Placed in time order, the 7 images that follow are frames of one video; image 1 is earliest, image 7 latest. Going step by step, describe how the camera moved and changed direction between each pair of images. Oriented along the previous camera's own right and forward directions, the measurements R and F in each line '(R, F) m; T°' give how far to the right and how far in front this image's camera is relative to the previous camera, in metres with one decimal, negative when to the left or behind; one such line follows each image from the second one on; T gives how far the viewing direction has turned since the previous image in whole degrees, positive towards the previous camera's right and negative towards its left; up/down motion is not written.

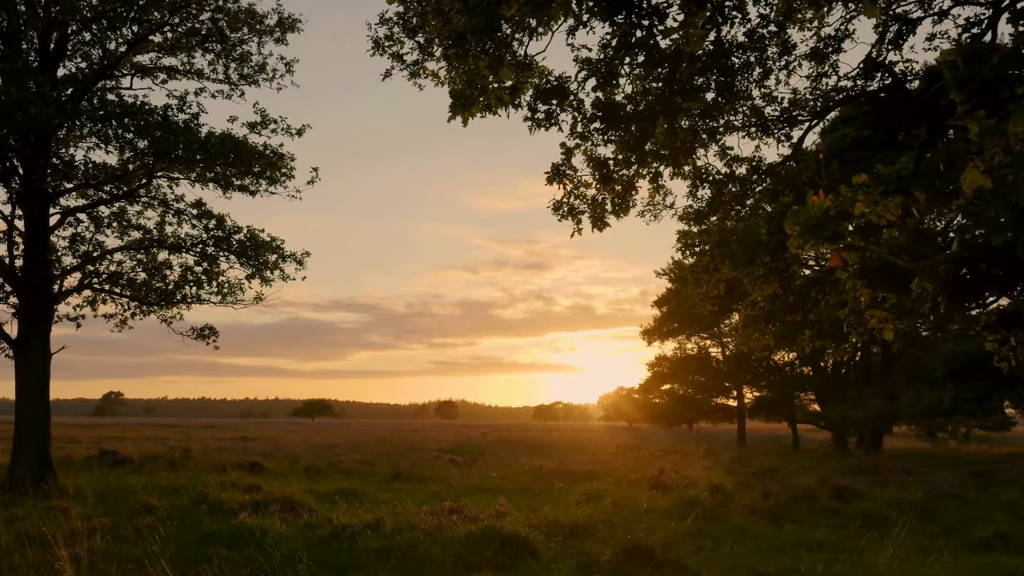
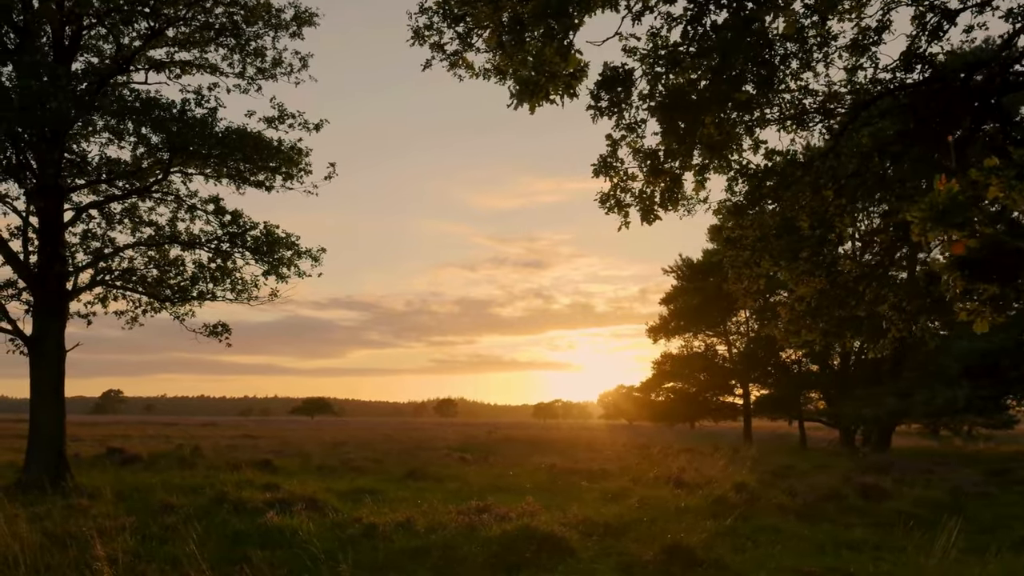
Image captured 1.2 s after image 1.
(-0.5, +0.2) m; 0°
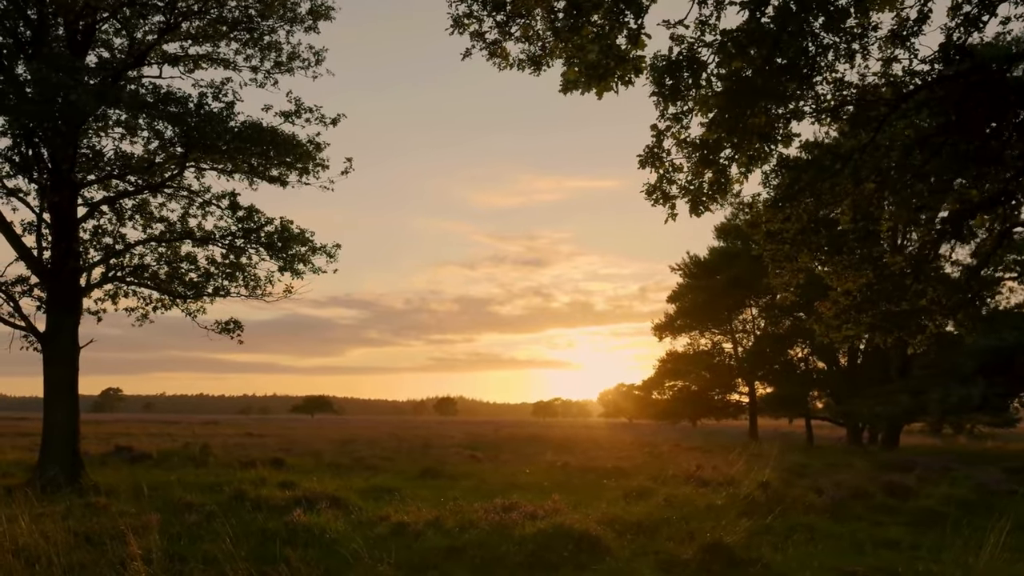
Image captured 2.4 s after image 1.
(-0.4, +0.2) m; 0°
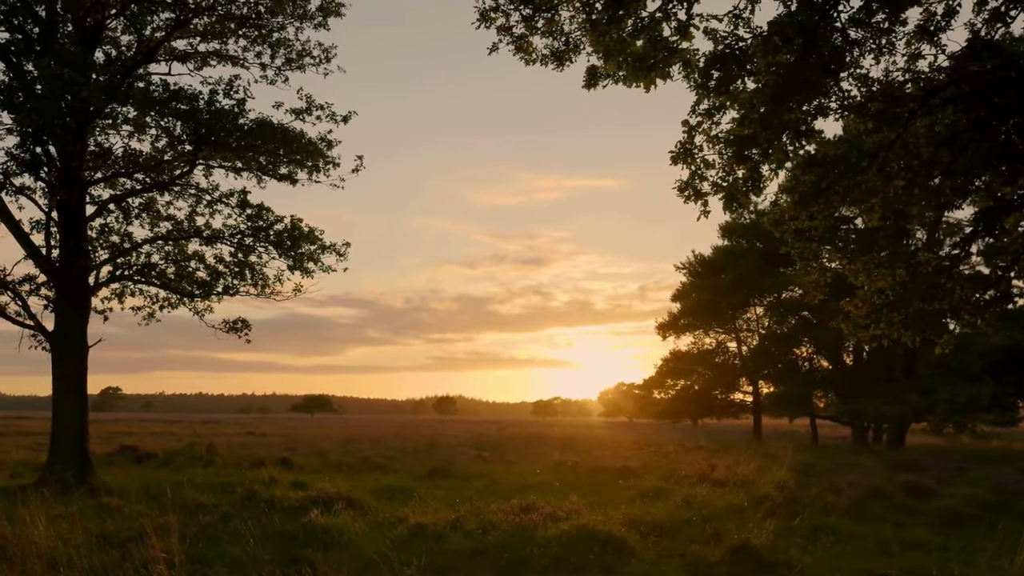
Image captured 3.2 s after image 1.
(-0.3, +0.1) m; 0°
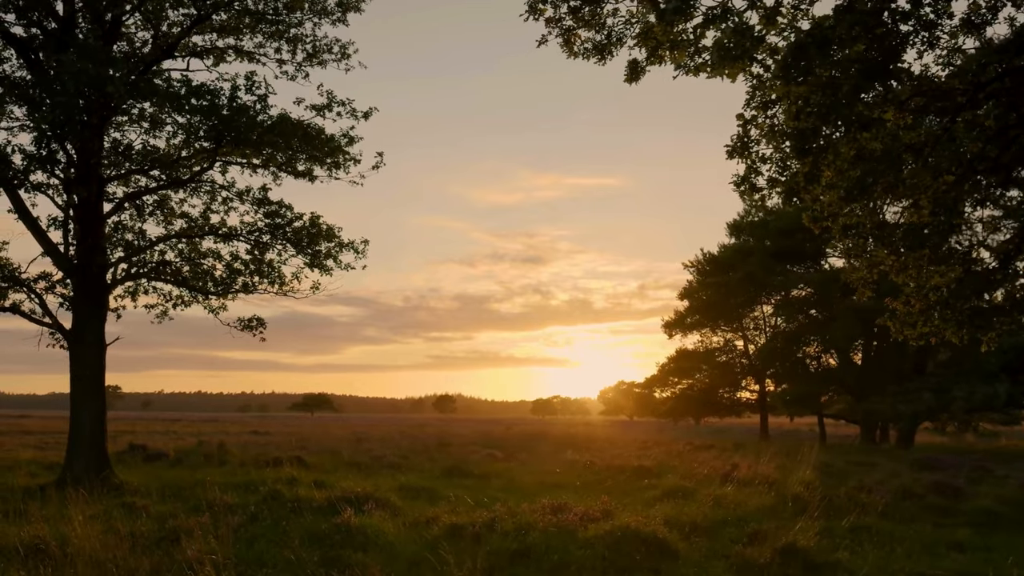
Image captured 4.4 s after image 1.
(-0.5, +0.1) m; 0°
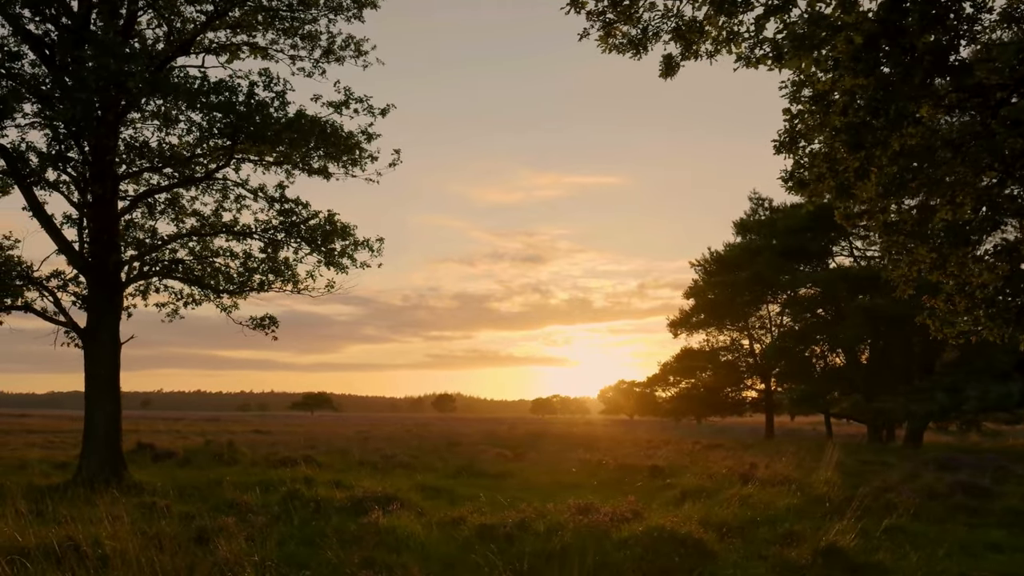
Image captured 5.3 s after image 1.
(-0.4, +0.1) m; 0°
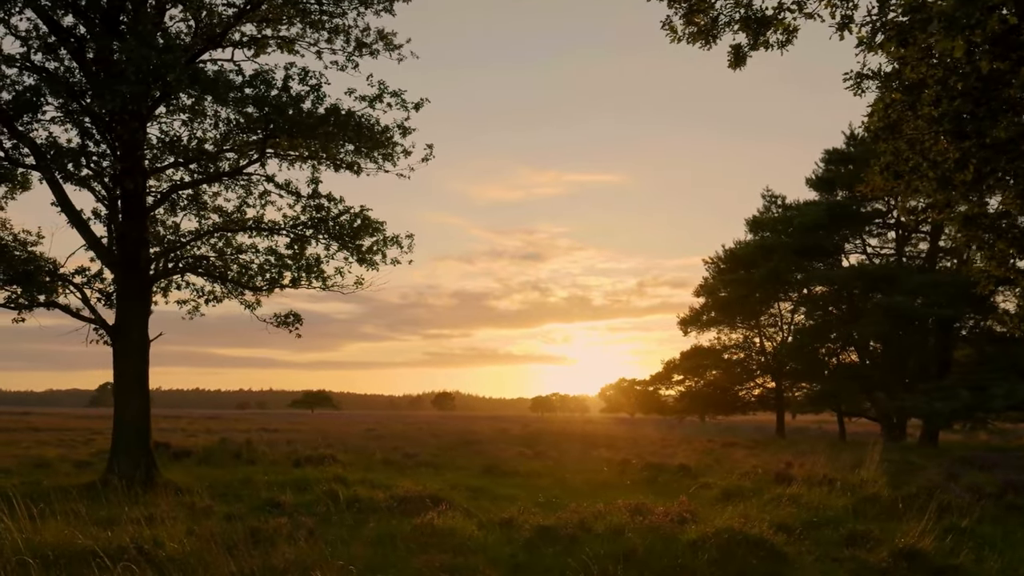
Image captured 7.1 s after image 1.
(-0.8, +0.2) m; 0°
